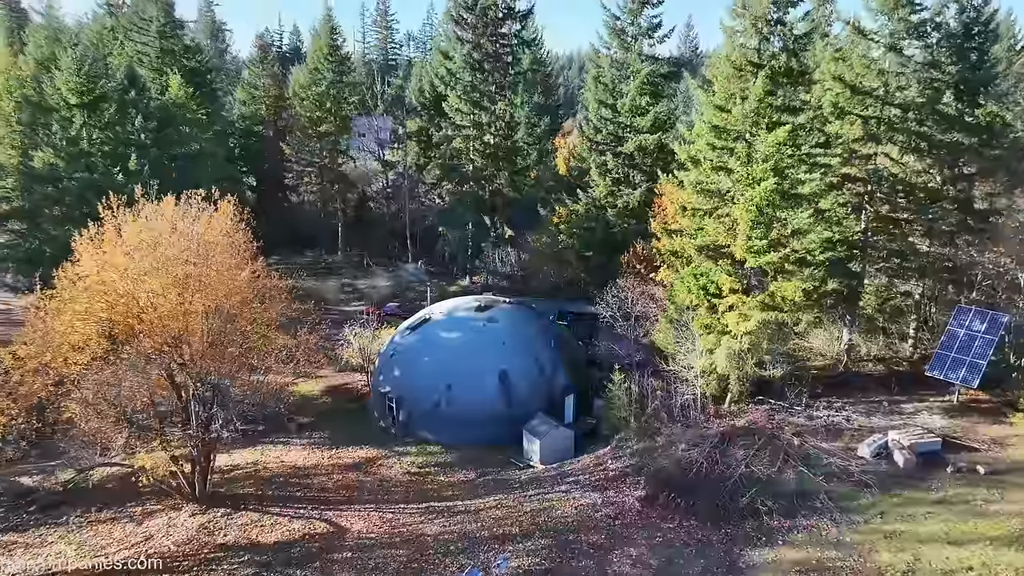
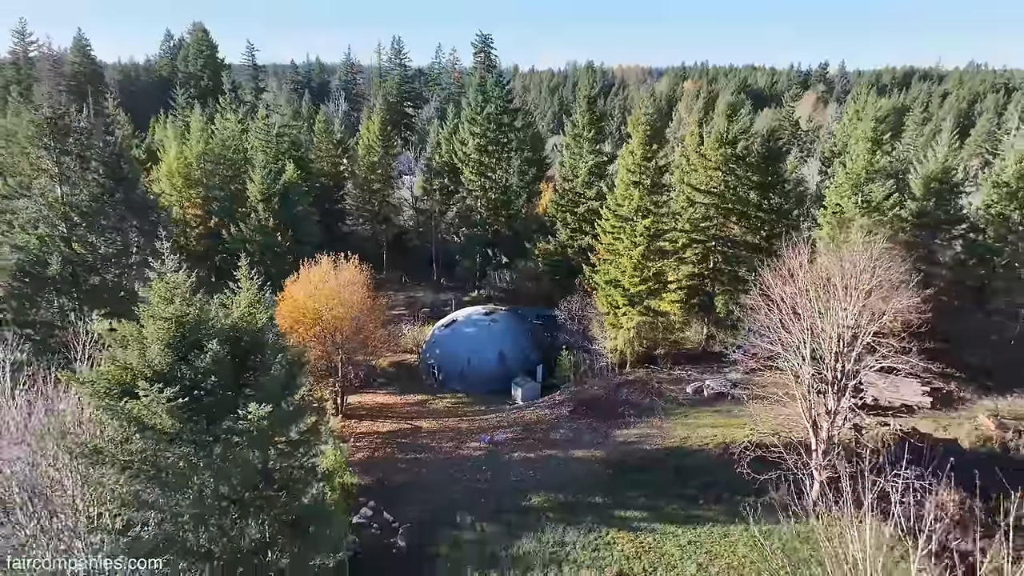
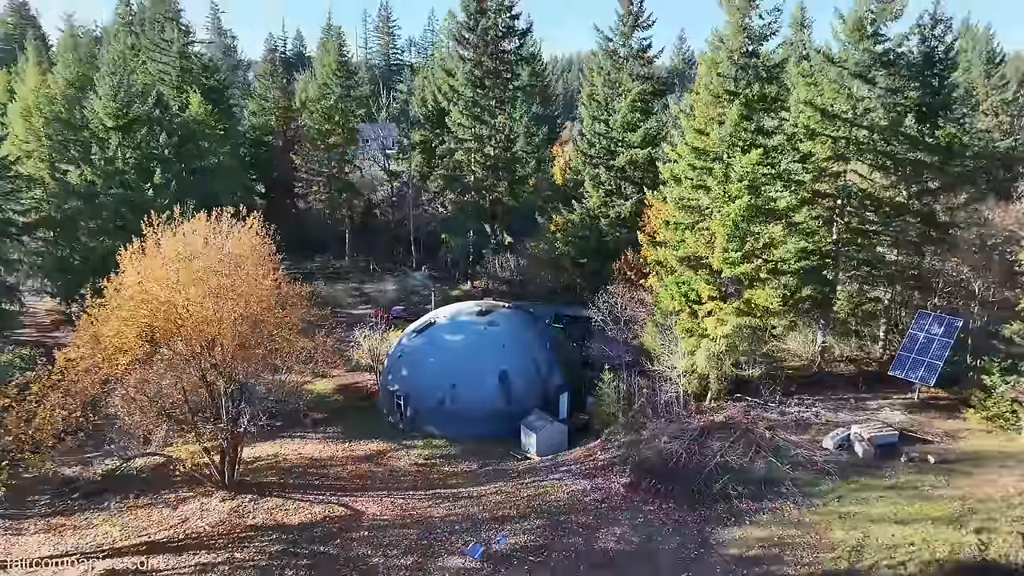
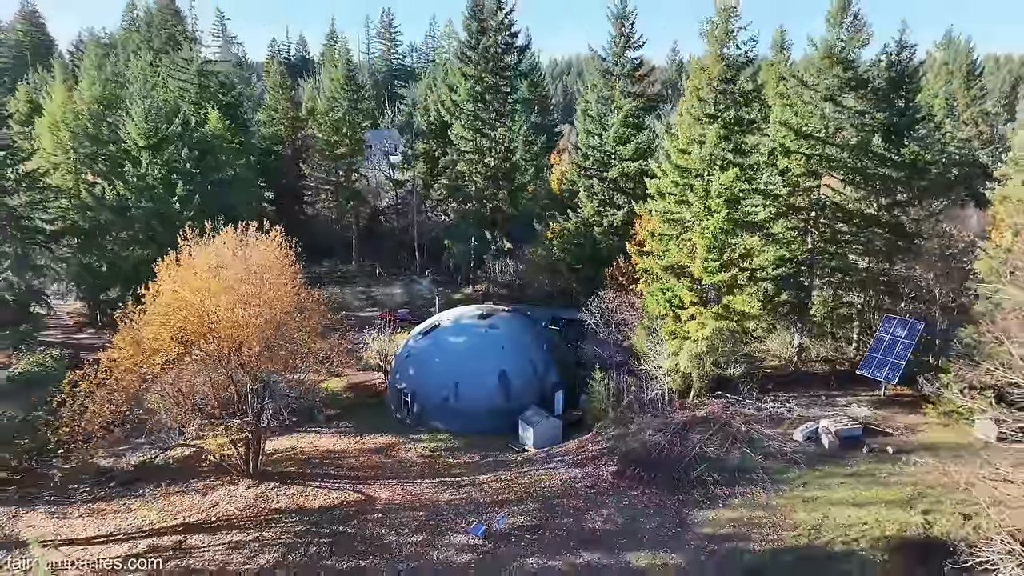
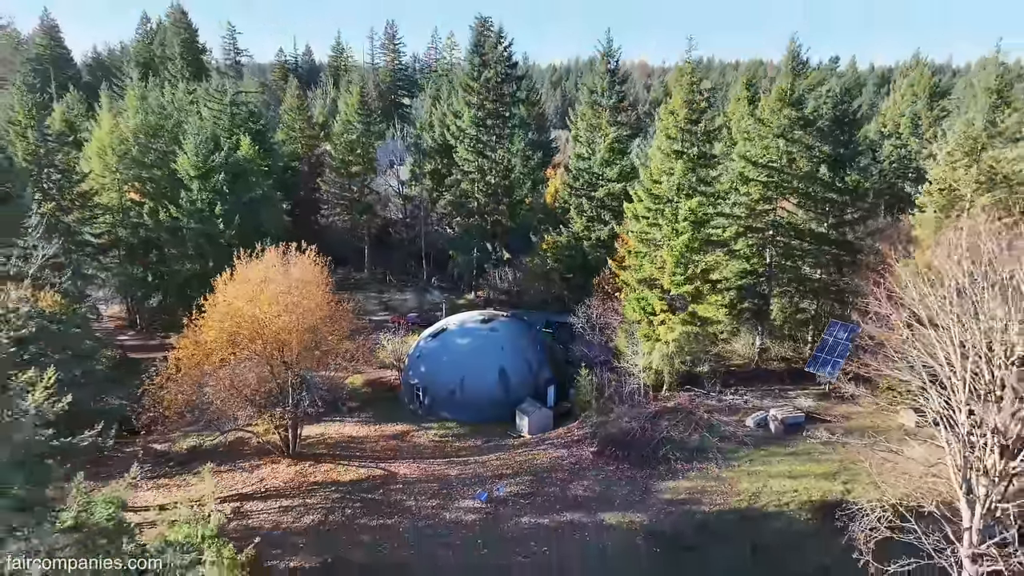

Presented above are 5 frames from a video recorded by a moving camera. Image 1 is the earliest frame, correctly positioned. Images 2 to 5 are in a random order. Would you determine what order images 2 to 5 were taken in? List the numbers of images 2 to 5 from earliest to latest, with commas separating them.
3, 4, 5, 2
